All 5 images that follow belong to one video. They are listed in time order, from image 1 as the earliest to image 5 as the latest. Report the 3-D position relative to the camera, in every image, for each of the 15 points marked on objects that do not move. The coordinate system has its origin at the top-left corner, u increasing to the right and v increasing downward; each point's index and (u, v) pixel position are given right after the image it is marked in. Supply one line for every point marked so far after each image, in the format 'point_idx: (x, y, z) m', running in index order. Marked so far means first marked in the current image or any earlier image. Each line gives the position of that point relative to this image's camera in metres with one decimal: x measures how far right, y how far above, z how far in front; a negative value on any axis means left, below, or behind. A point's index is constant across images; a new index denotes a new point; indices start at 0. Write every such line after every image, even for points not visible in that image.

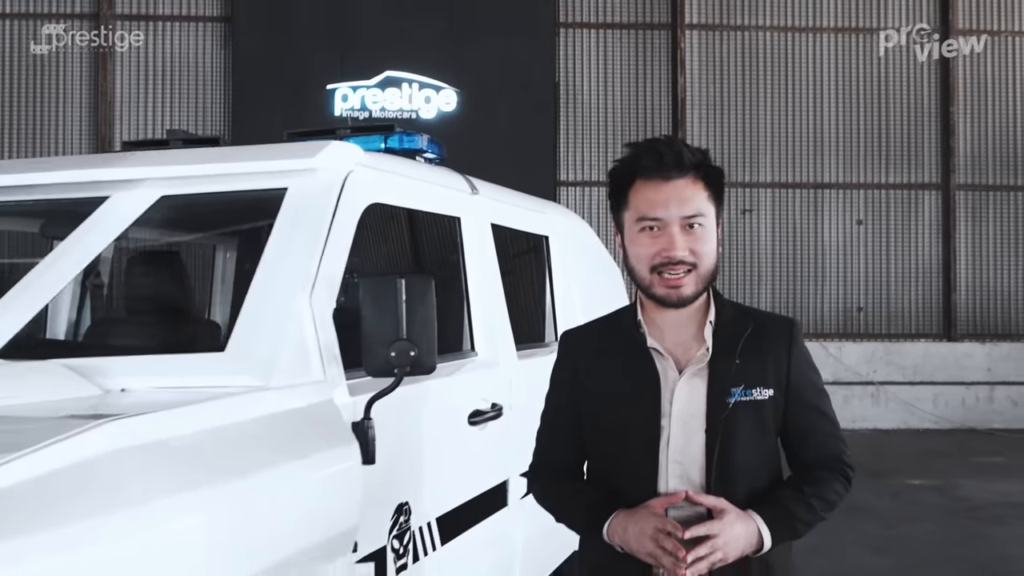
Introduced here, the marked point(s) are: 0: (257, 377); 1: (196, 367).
0: (-0.6, -0.2, +2.2) m
1: (-0.7, -0.2, +2.2) m
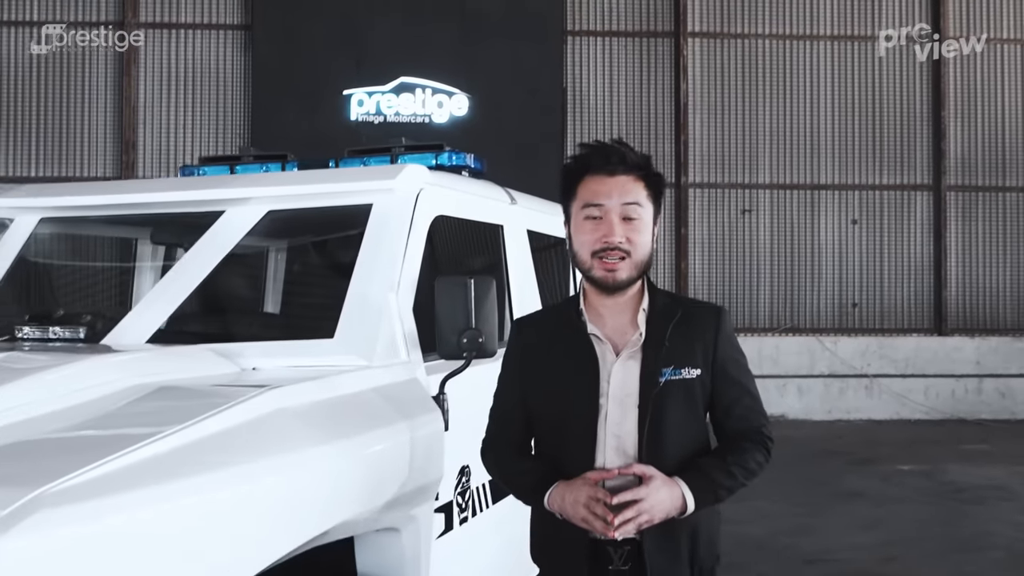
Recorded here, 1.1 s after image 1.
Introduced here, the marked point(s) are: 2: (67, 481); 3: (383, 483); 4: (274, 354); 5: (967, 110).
0: (-0.4, -0.2, +2.7) m
1: (-0.6, -0.2, +2.7) m
2: (-0.8, -0.4, +1.7) m
3: (-0.4, -0.5, +2.4) m
4: (-0.7, -0.2, +2.7) m
5: (+6.8, +2.7, +13.5) m
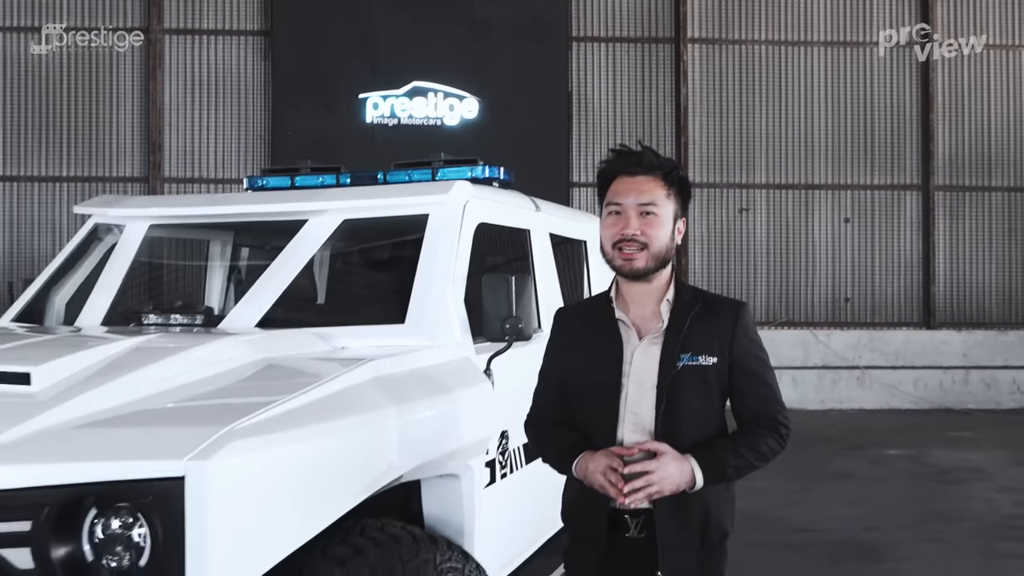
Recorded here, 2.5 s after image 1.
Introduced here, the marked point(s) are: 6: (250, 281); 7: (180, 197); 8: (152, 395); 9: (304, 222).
0: (-0.3, -0.2, +3.3) m
1: (-0.5, -0.2, +3.3) m
2: (-0.7, -0.3, +2.3) m
3: (-0.2, -0.5, +3.0) m
4: (-0.6, -0.2, +3.4) m
5: (+6.9, +2.7, +14.1) m
6: (-1.0, 0.0, +3.6) m
7: (-1.4, +0.4, +3.9) m
8: (-1.0, -0.3, +2.6) m
9: (-0.8, +0.3, +3.7) m
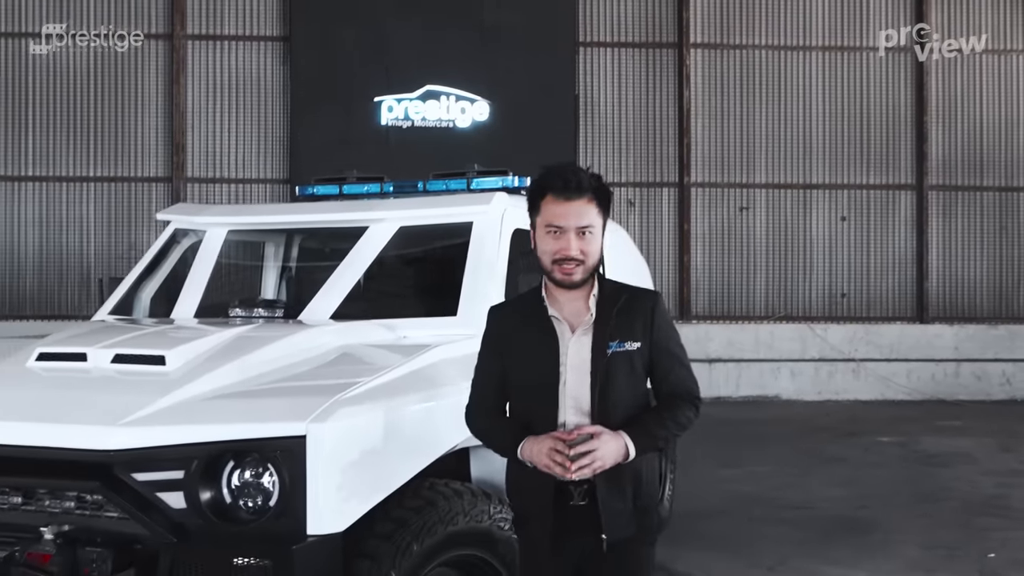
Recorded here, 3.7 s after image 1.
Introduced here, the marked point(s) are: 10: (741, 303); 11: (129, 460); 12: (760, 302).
0: (-0.2, -0.2, +3.9) m
1: (-0.3, -0.2, +3.9) m
2: (-0.5, -0.3, +2.9) m
3: (-0.1, -0.5, +3.5) m
4: (-0.4, -0.2, +3.9) m
5: (+7.0, +2.8, +14.6) m
6: (-0.9, 0.0, +4.2) m
7: (-1.3, +0.4, +4.5) m
8: (-0.9, -0.3, +3.1) m
9: (-0.7, +0.3, +4.2) m
10: (+3.6, -0.2, +14.3) m
11: (-1.1, -0.5, +2.6) m
12: (+3.9, -0.2, +14.3) m
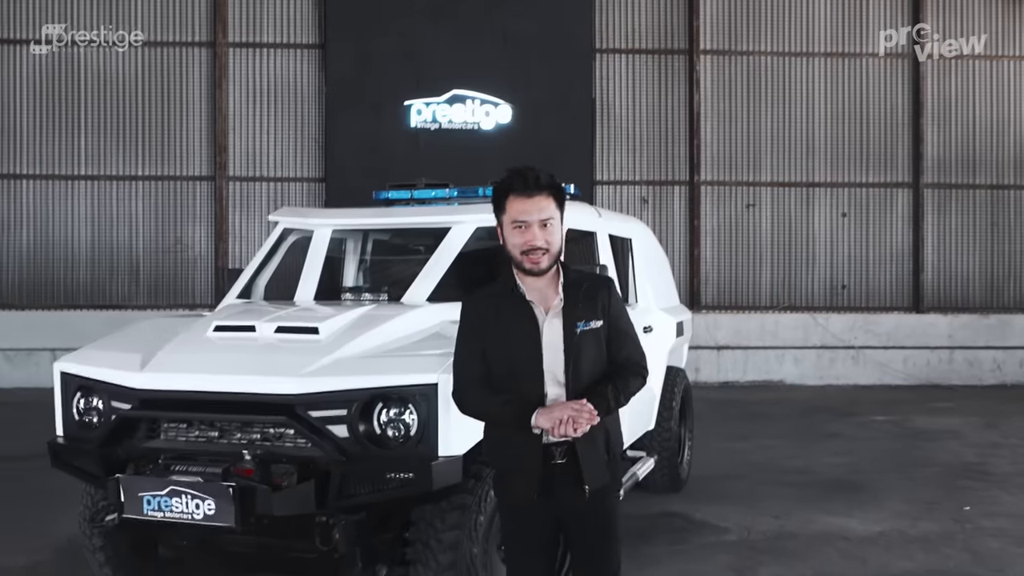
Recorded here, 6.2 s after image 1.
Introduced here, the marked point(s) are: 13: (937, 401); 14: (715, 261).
0: (+0.1, -0.1, +4.8) m
1: (0.0, -0.1, +4.8) m
2: (-0.2, -0.3, +3.8) m
3: (+0.2, -0.4, +4.5) m
4: (-0.1, -0.1, +4.9) m
5: (+7.4, +2.9, +15.5) m
6: (-0.6, +0.1, +5.1) m
7: (-1.0, +0.5, +5.4) m
8: (-0.6, -0.2, +4.1) m
9: (-0.4, +0.3, +5.2) m
10: (+4.0, -0.1, +15.2) m
11: (-0.8, -0.4, +3.6) m
12: (+4.3, -0.1, +15.2) m
13: (+6.2, -1.6, +13.2) m
14: (+3.4, +0.5, +15.2) m
